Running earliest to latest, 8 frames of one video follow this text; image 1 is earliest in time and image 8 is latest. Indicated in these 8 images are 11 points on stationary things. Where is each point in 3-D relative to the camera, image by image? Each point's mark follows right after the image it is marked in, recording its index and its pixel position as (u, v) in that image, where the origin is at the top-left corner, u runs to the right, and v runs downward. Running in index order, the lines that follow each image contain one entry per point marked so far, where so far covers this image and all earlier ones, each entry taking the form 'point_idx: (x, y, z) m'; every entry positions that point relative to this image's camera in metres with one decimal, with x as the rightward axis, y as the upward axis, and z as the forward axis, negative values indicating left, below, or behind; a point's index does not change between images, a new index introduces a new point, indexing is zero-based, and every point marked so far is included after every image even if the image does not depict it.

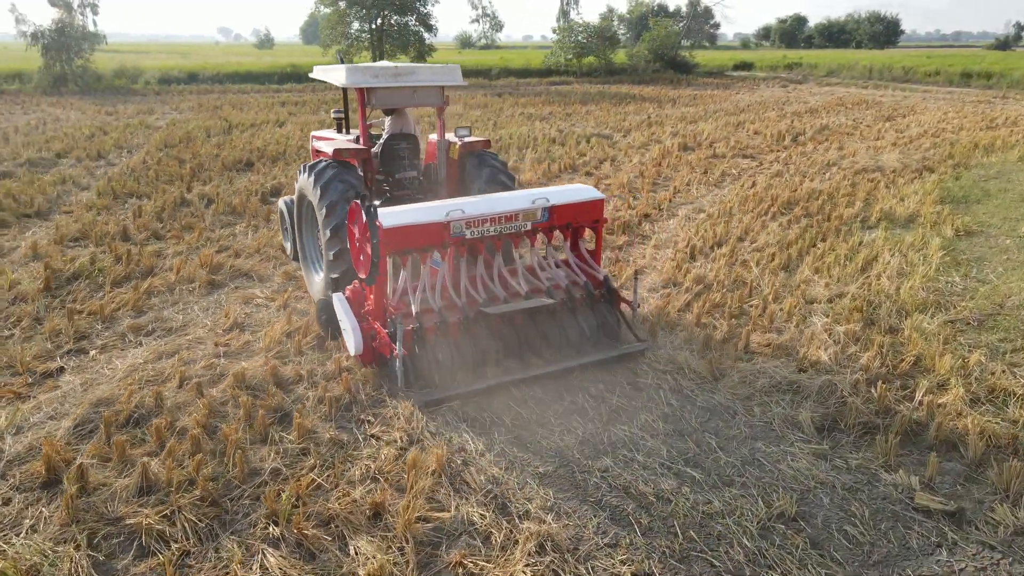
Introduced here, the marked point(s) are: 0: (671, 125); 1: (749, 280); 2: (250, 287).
0: (+3.3, +3.4, +15.5) m
1: (+1.8, +0.1, +5.7) m
2: (-2.0, 0.0, +5.8) m
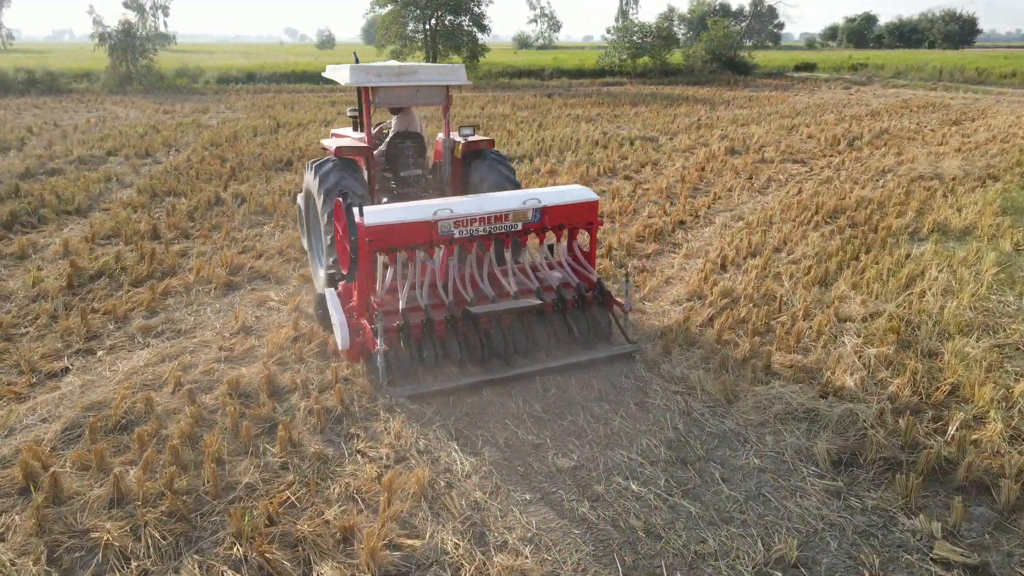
0: (+4.2, +3.2, +15.0) m
1: (+1.9, 0.0, +5.4) m
2: (-1.9, 0.0, +5.8) m
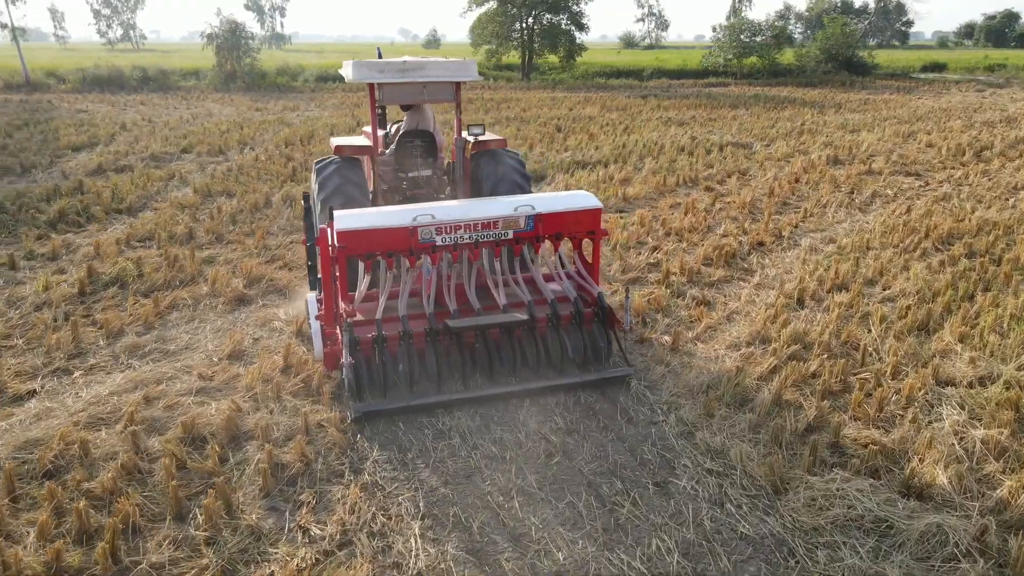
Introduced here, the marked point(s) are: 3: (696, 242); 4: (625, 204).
0: (+5.8, +2.8, +13.6) m
1: (+2.1, -0.3, +4.4) m
2: (-1.7, -0.1, +5.3) m
3: (+1.7, +0.4, +6.9) m
4: (+1.3, +1.0, +8.5) m
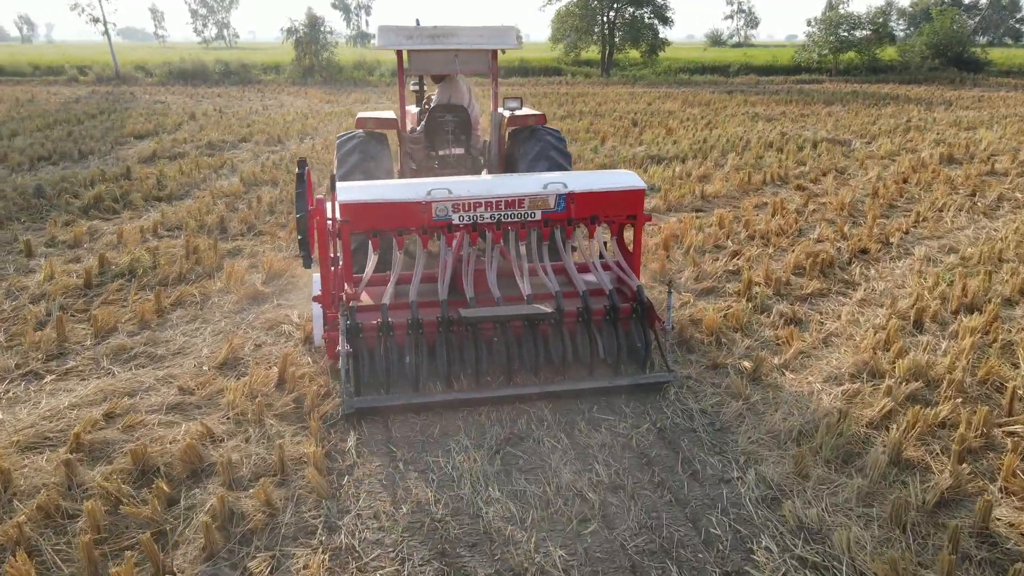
0: (+7.0, +2.6, +12.2) m
1: (+2.3, -0.4, +3.4) m
2: (-1.4, -0.1, +4.6) m
3: (+2.1, +0.3, +5.9) m
4: (+1.9, +0.9, +7.5) m
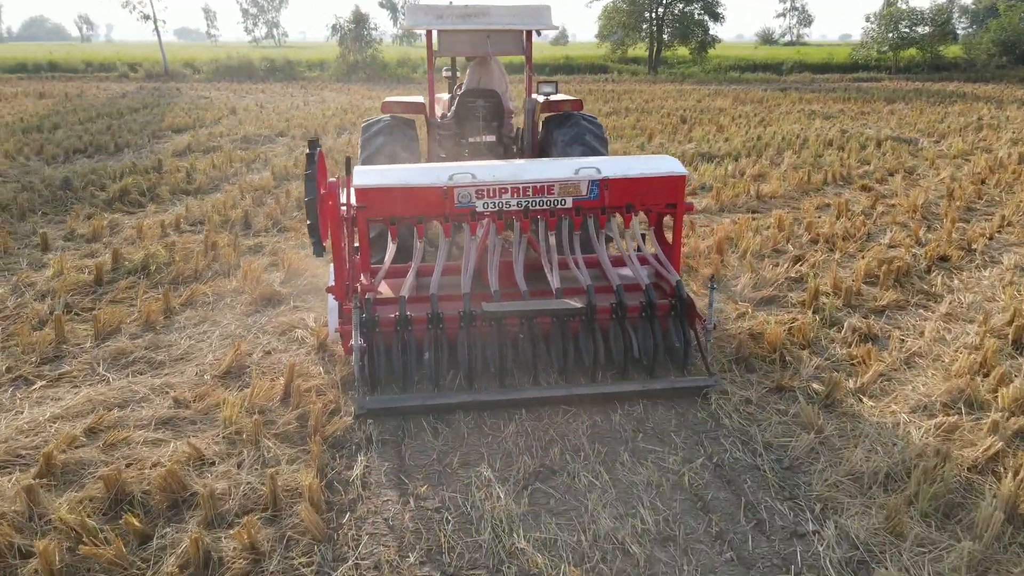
0: (+7.6, +2.4, +11.3) m
1: (+2.4, -0.5, +2.8) m
2: (-1.2, -0.1, +4.3) m
3: (+2.4, +0.3, +5.3) m
4: (+2.3, +0.8, +7.0) m
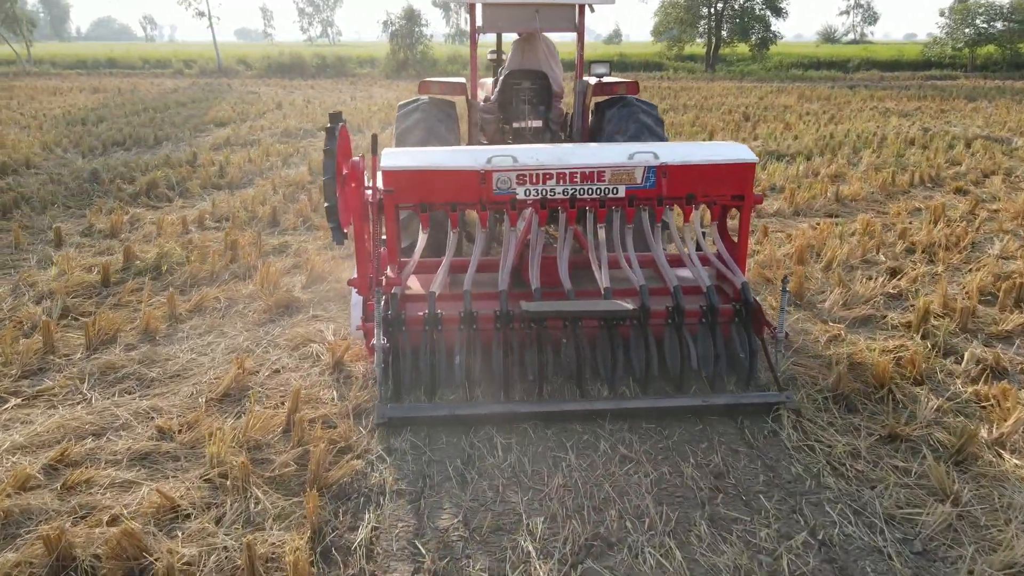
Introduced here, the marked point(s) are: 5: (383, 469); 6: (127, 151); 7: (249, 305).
0: (+8.3, +2.2, +10.2) m
1: (+2.5, -0.6, +2.1) m
2: (-0.9, -0.2, +3.7) m
3: (+2.7, +0.1, +4.6) m
4: (+2.7, +0.7, +6.2) m
5: (-0.4, -0.6, +2.5) m
6: (-4.6, +1.6, +8.8) m
7: (-1.4, -0.1, +4.0) m
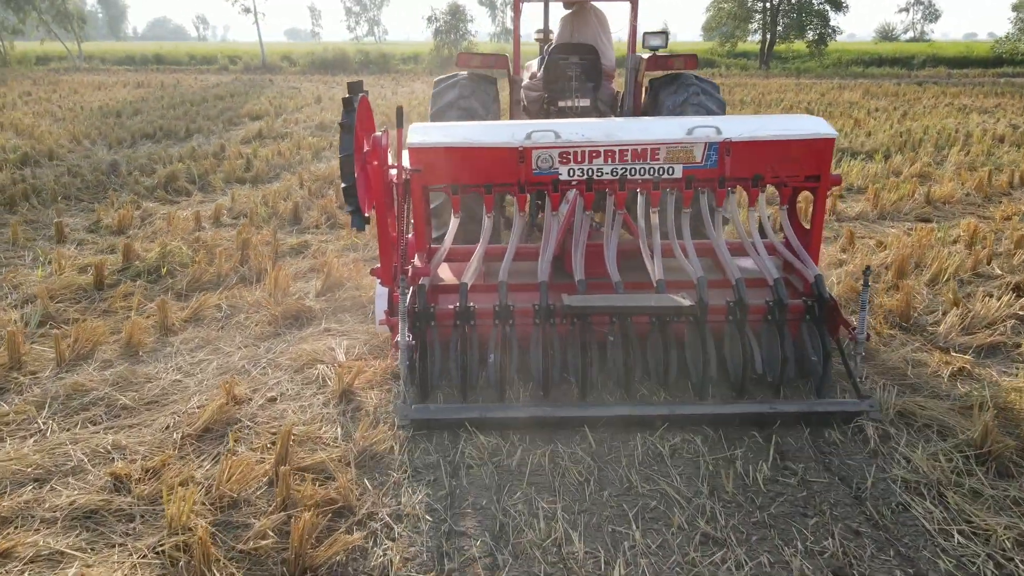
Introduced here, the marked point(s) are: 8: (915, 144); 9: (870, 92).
0: (+8.9, +2.0, +9.1) m
1: (+2.6, -0.7, +1.3) m
2: (-0.7, -0.2, +3.2) m
3: (+3.0, 0.0, +3.8) m
4: (+3.1, +0.6, +5.5) m
5: (-0.3, -0.7, +1.9) m
6: (-4.1, +1.7, +8.5) m
7: (-1.2, -0.1, +3.4) m
8: (+4.5, +1.6, +8.3) m
9: (+7.4, +4.1, +15.4) m
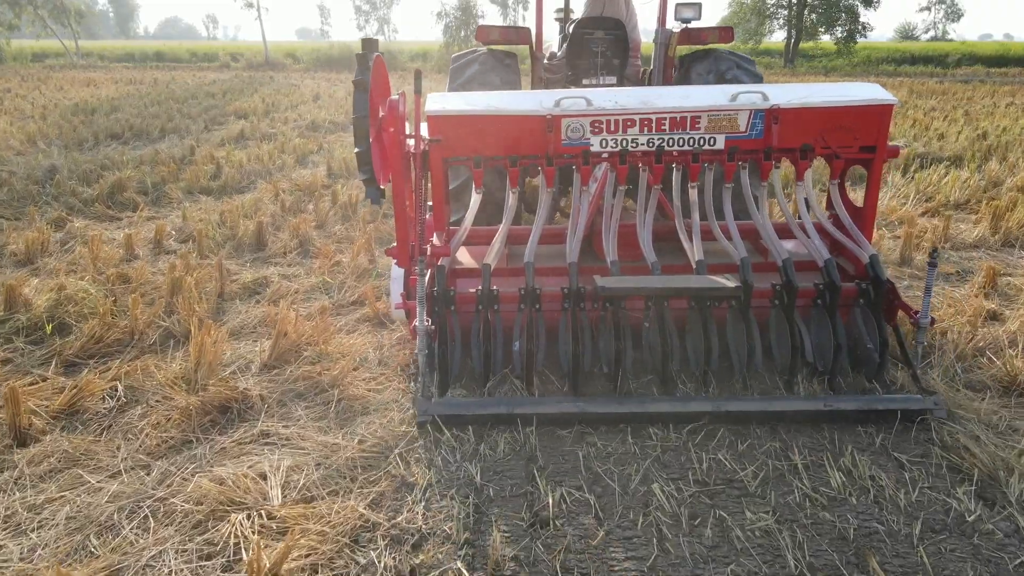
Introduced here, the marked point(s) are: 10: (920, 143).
0: (+9.1, +1.7, +7.9) m
1: (+2.7, -1.0, +0.2) m
2: (-0.7, -0.5, +2.1) m
3: (+3.1, -0.2, +2.6) m
4: (+3.2, +0.3, +4.3) m
5: (-0.2, -0.9, +0.8) m
6: (-3.9, +1.4, +7.4) m
7: (-1.1, -0.4, +2.3) m
8: (+4.6, +1.3, +7.1) m
9: (+7.7, +3.8, +14.2) m
10: (+4.1, +1.5, +7.5) m
